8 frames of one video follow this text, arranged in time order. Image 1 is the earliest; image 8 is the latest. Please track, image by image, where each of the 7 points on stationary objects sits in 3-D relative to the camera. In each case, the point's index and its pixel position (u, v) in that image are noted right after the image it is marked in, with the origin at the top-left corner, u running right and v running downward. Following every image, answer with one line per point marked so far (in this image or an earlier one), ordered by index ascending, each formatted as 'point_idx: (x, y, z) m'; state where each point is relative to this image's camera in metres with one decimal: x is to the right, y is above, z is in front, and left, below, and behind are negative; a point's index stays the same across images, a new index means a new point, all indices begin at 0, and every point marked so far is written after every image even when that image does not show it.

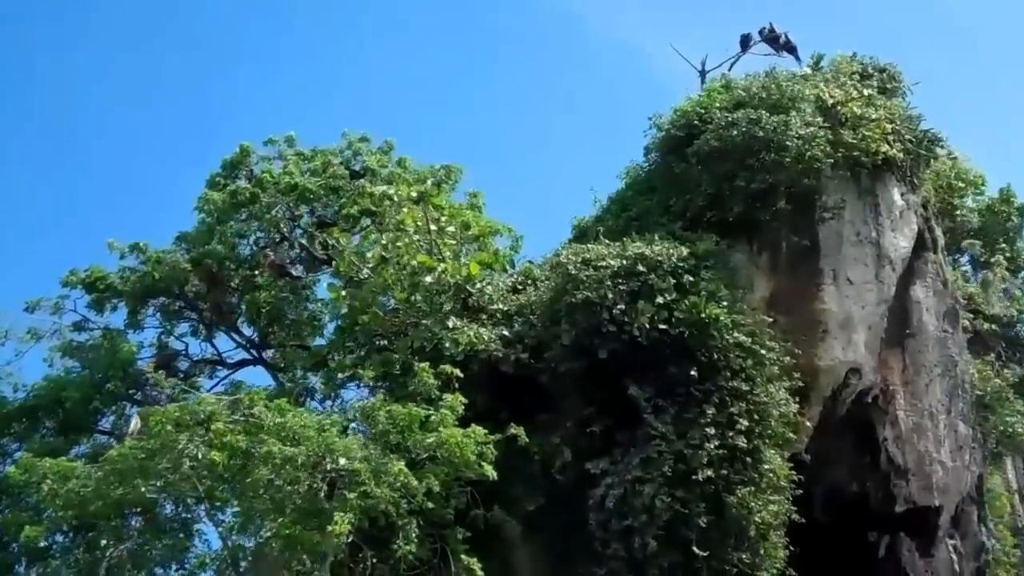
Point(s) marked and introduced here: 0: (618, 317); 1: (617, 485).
0: (+0.6, -0.2, +10.0) m
1: (+0.6, -1.1, +9.7) m
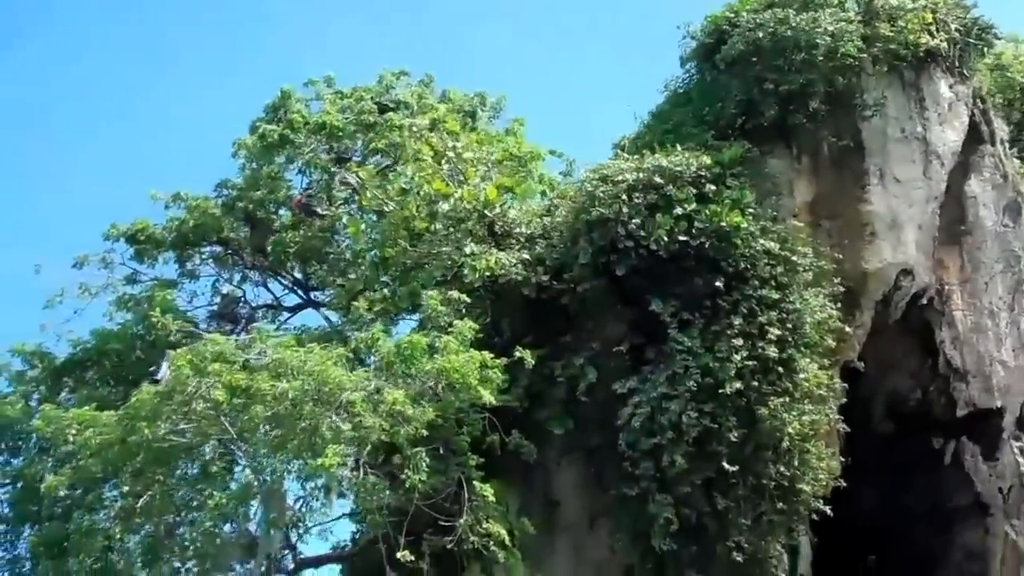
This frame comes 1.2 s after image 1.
0: (+0.7, +0.3, +9.7) m
1: (+0.7, -0.7, +9.5) m
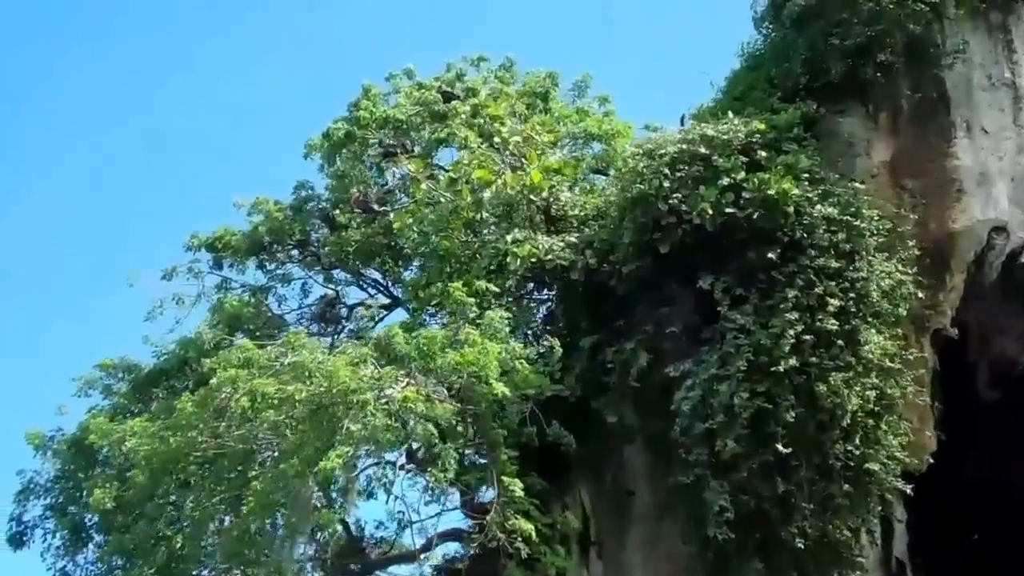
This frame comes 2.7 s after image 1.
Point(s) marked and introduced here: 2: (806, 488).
0: (+0.9, +0.4, +9.3) m
1: (+1.0, -0.5, +9.1) m
2: (+1.6, -1.0, +8.8) m
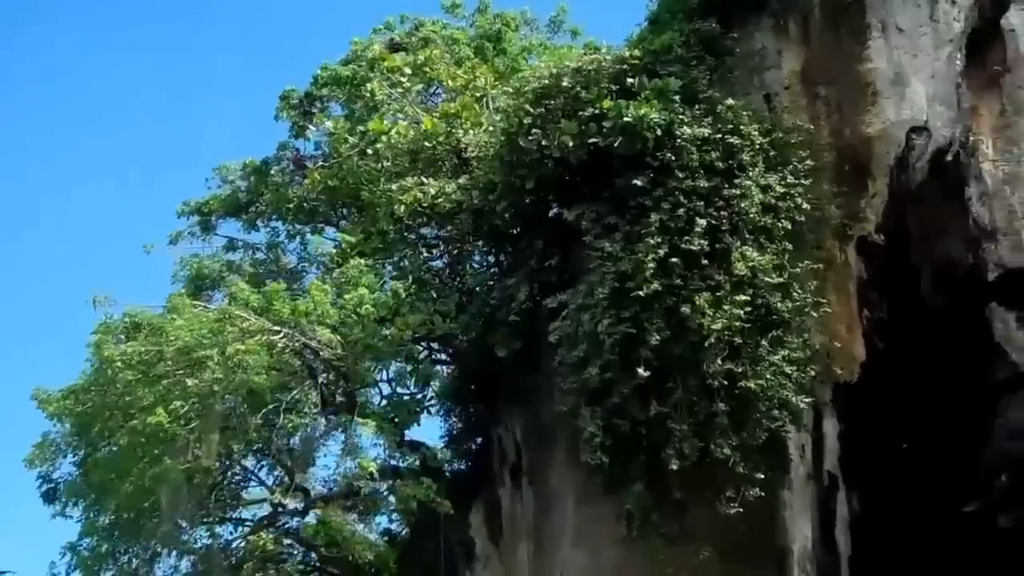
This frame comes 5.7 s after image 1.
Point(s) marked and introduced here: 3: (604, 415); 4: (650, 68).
0: (+0.2, +0.8, +9.3) m
1: (+0.3, -0.2, +9.2) m
2: (+0.9, -0.6, +8.8) m
3: (+0.5, -0.7, +9.0) m
4: (+0.8, +1.3, +9.6) m
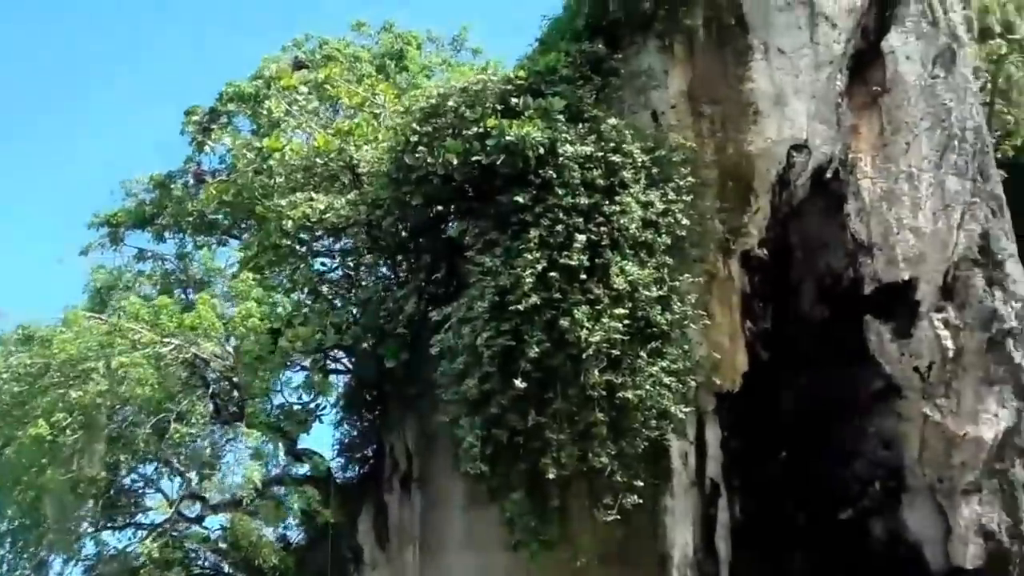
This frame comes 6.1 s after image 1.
0: (-0.4, +0.7, +9.6) m
1: (-0.3, -0.2, +9.4) m
2: (+0.3, -0.7, +9.1) m
3: (-0.1, -0.7, +9.3) m
4: (+0.1, +1.2, +9.8) m
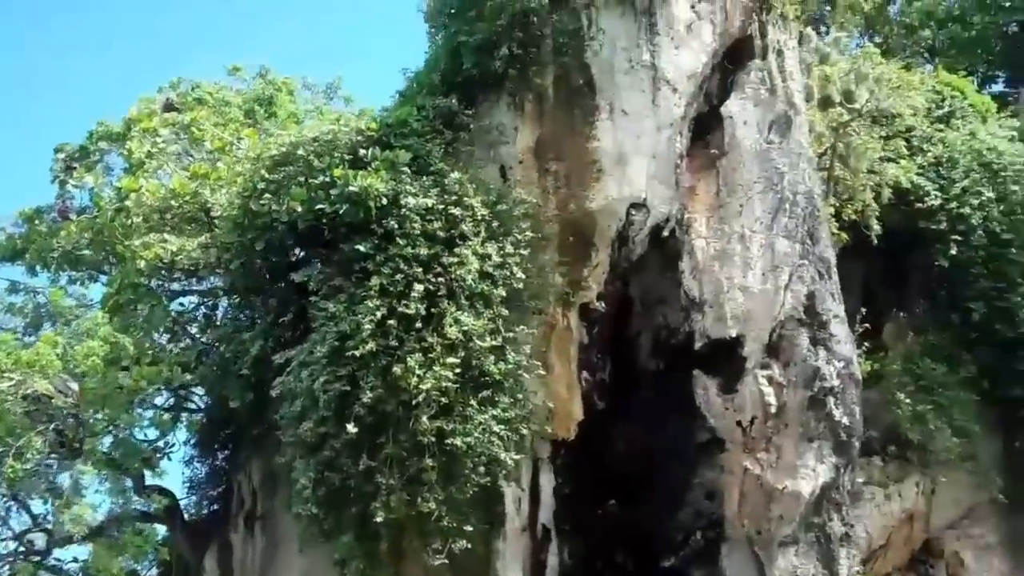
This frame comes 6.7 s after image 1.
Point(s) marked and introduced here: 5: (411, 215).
0: (-1.3, +0.5, +9.9) m
1: (-1.2, -0.5, +9.7) m
2: (-0.7, -1.0, +9.3) m
3: (-1.1, -1.0, +9.5) m
4: (-0.8, +0.9, +10.1) m
5: (-0.6, +0.4, +9.6) m
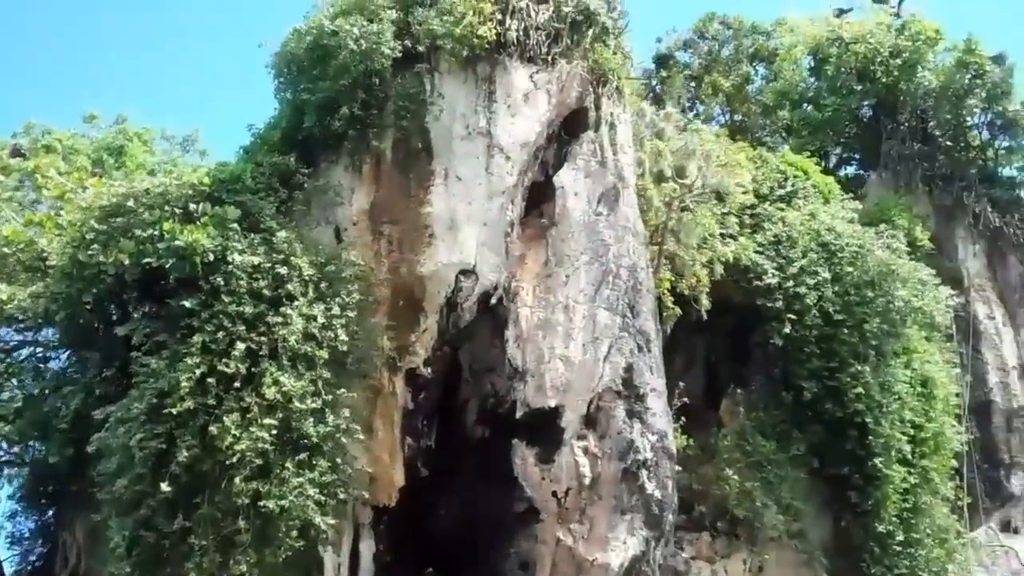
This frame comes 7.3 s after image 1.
0: (-2.3, +0.2, +9.7) m
1: (-2.3, -0.8, +9.5) m
2: (-1.7, -1.3, +9.2) m
3: (-2.1, -1.3, +9.3) m
4: (-1.8, +0.6, +10.1) m
5: (-1.6, +0.1, +9.5) m
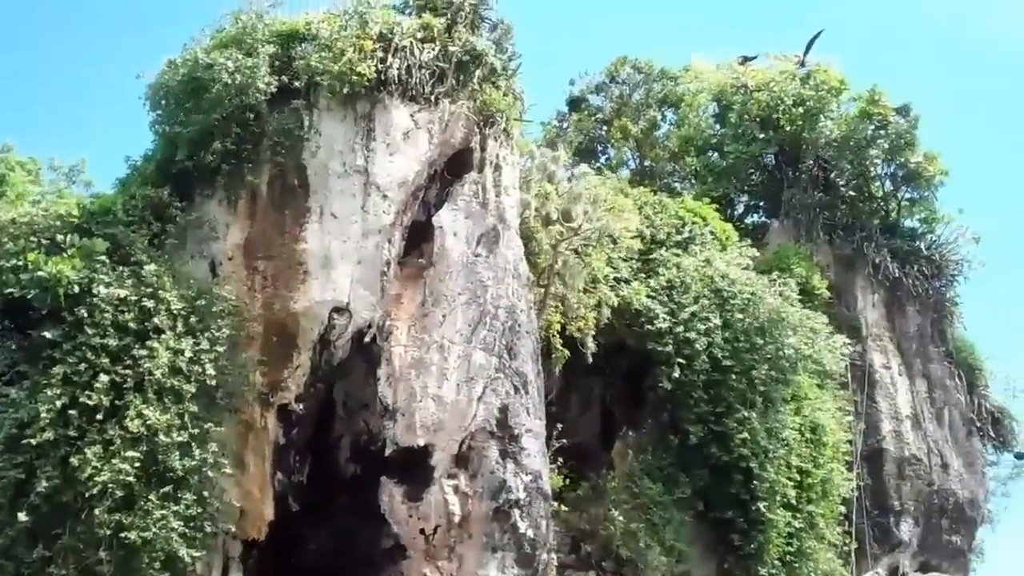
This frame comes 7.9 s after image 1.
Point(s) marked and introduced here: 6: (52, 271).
0: (-3.1, 0.0, +9.8) m
1: (-3.0, -1.0, +9.5) m
2: (-2.4, -1.4, +9.2) m
3: (-2.9, -1.5, +9.3) m
4: (-2.5, +0.4, +10.1) m
5: (-2.3, -0.1, +9.5) m
6: (-2.5, +0.1, +9.5) m
